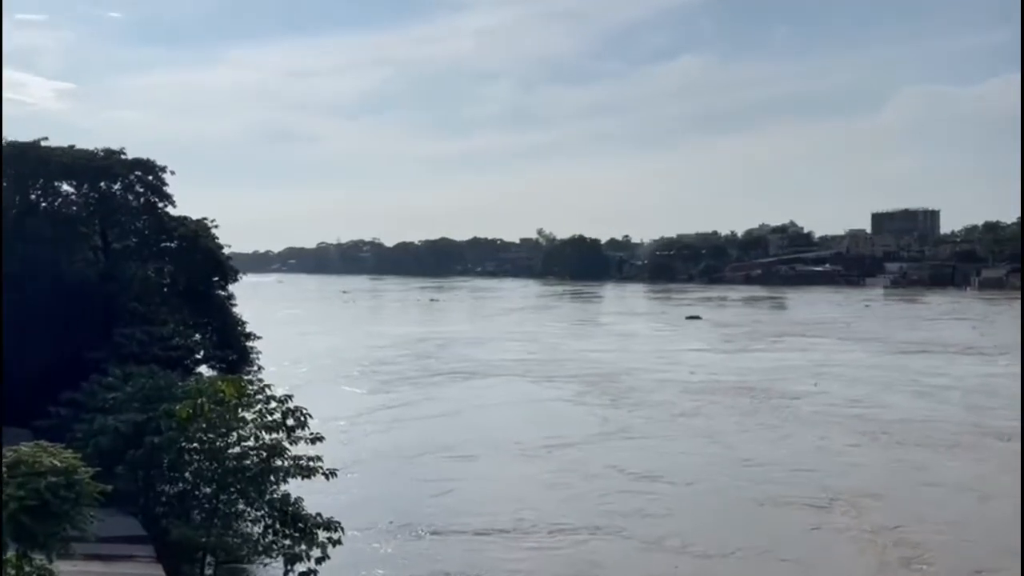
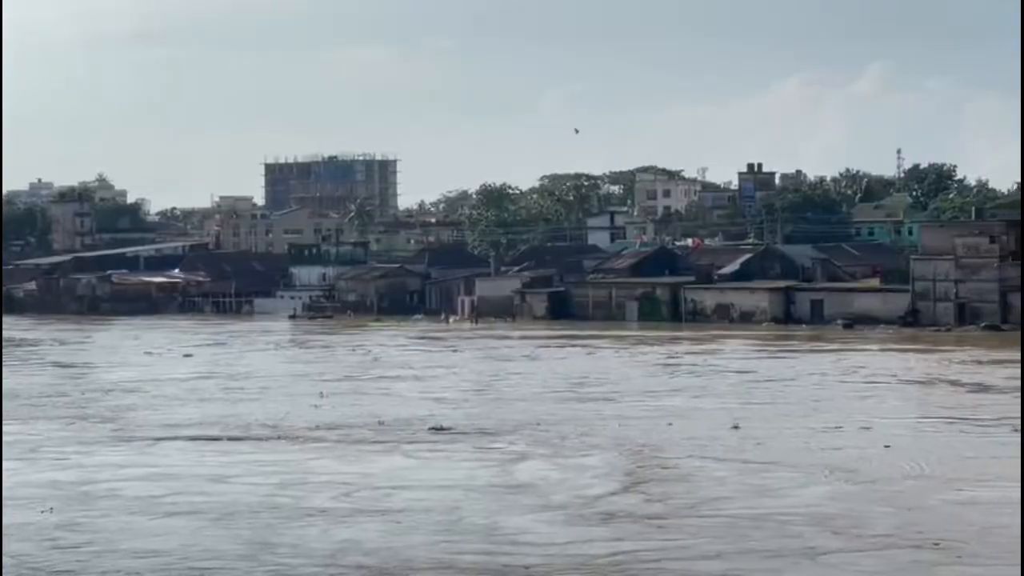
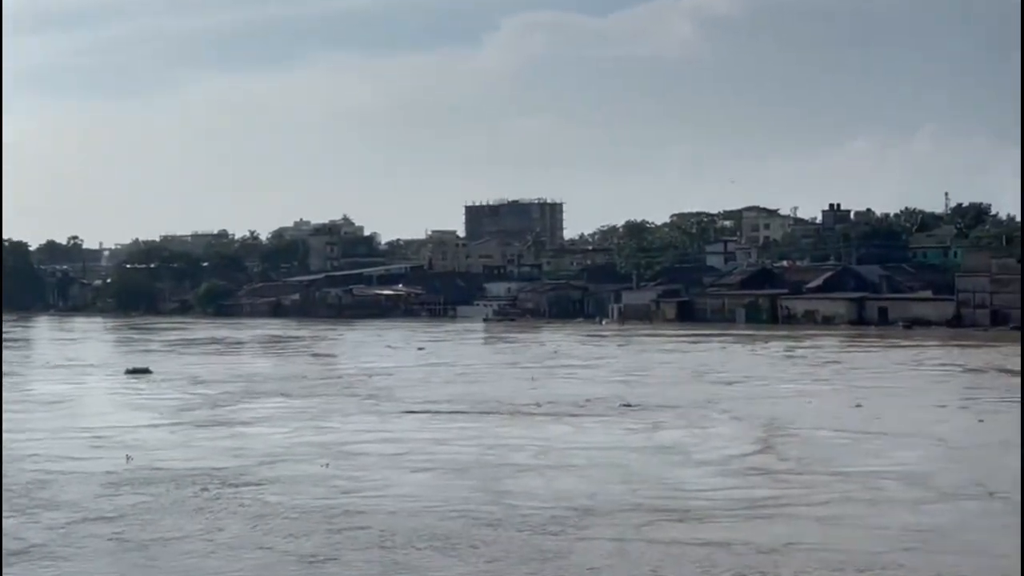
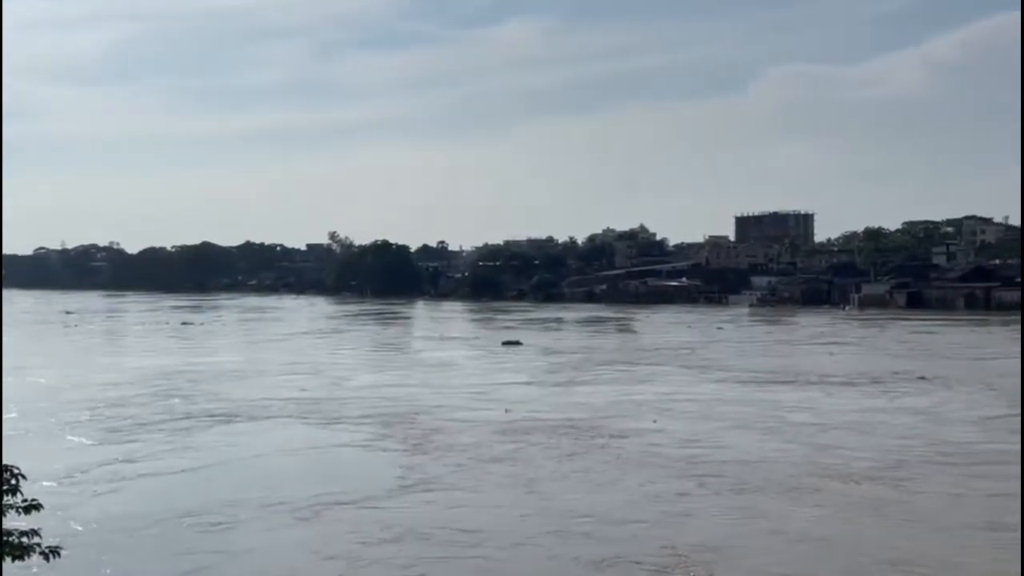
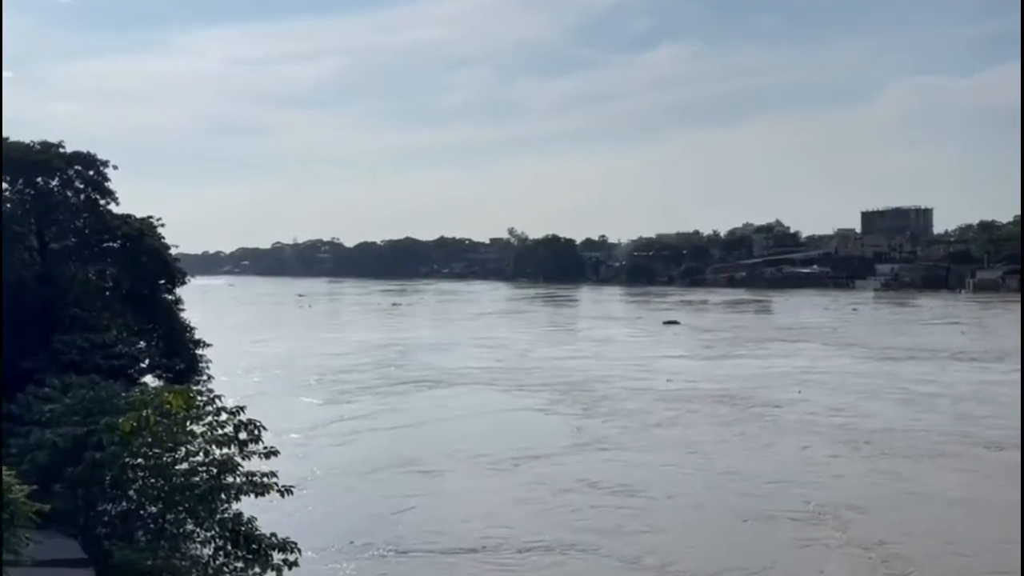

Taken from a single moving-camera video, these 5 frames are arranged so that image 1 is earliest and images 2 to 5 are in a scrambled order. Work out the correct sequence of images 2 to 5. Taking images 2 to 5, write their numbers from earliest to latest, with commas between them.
5, 4, 3, 2
